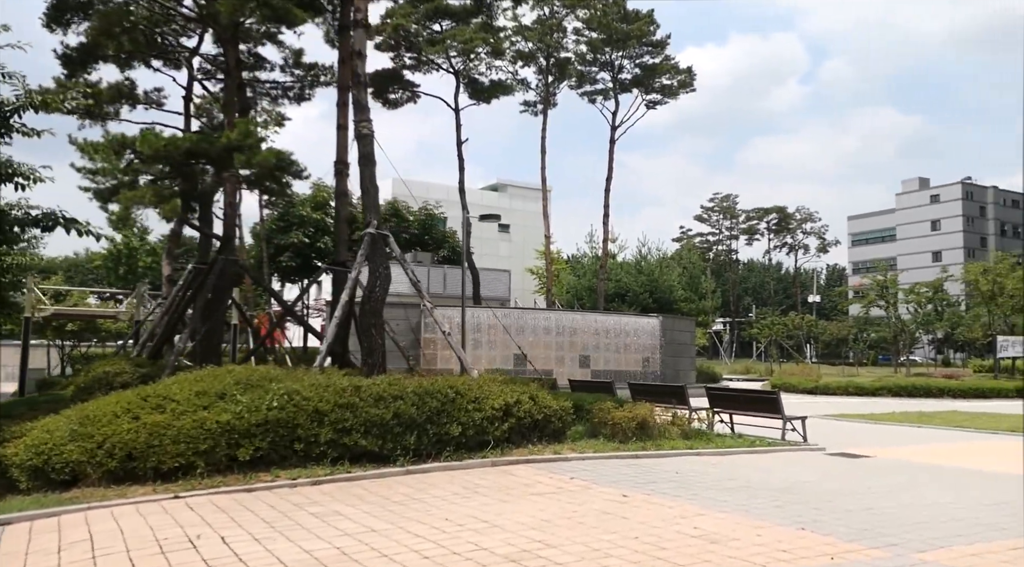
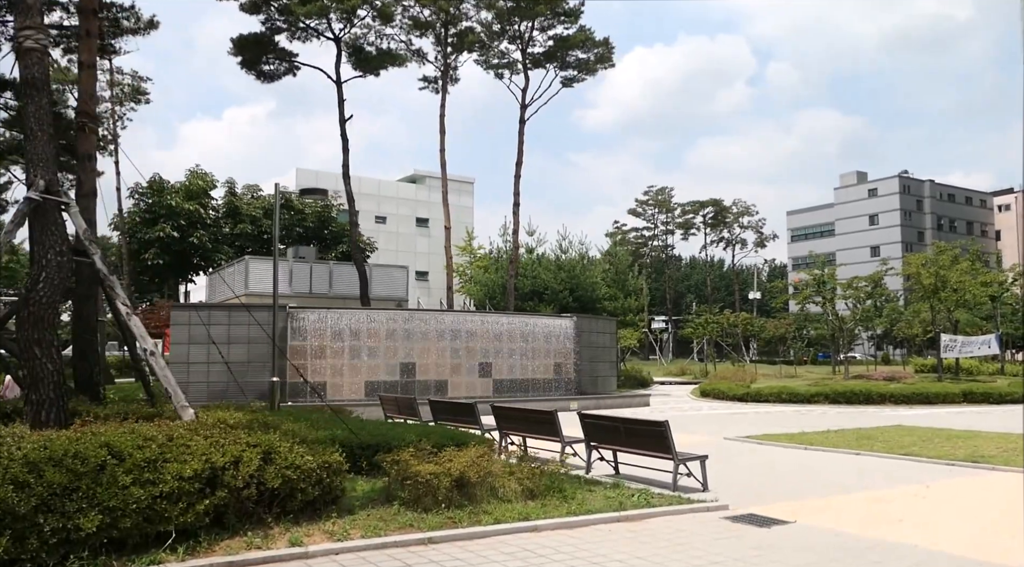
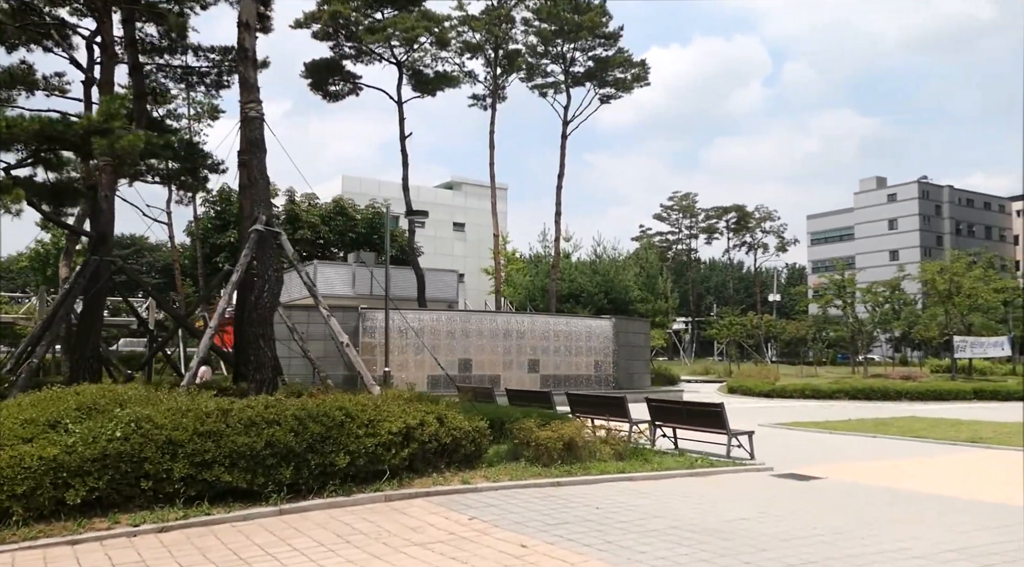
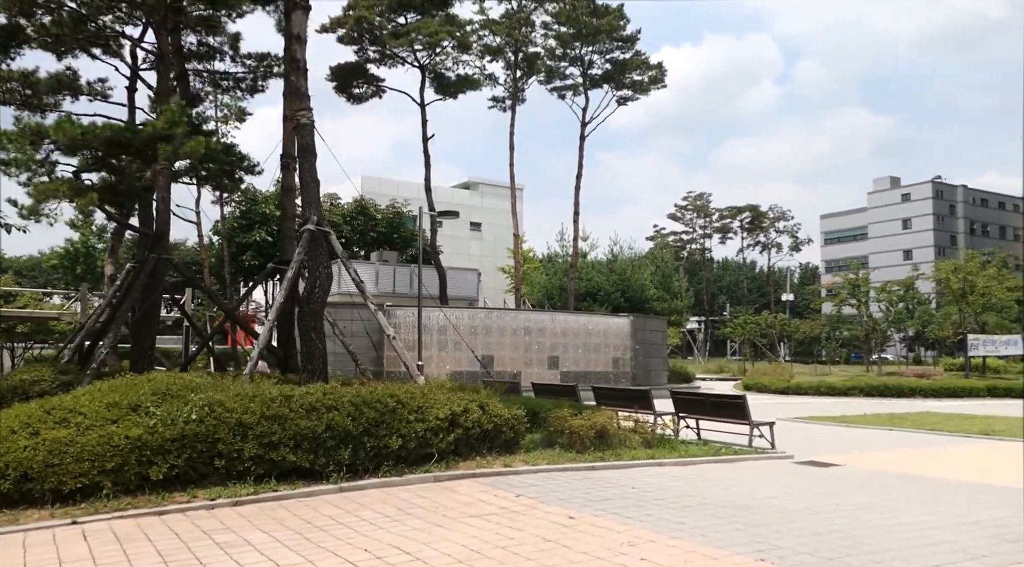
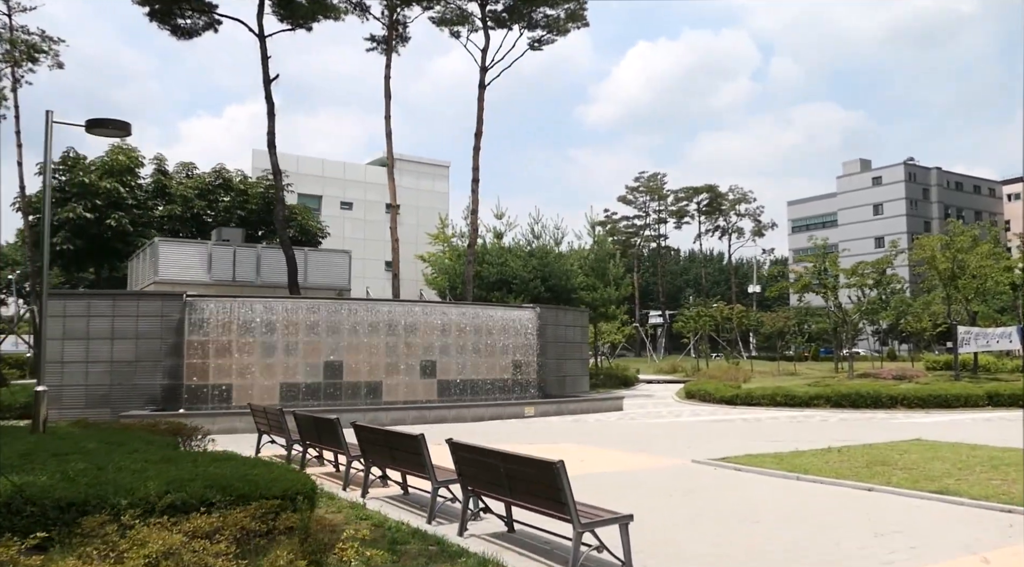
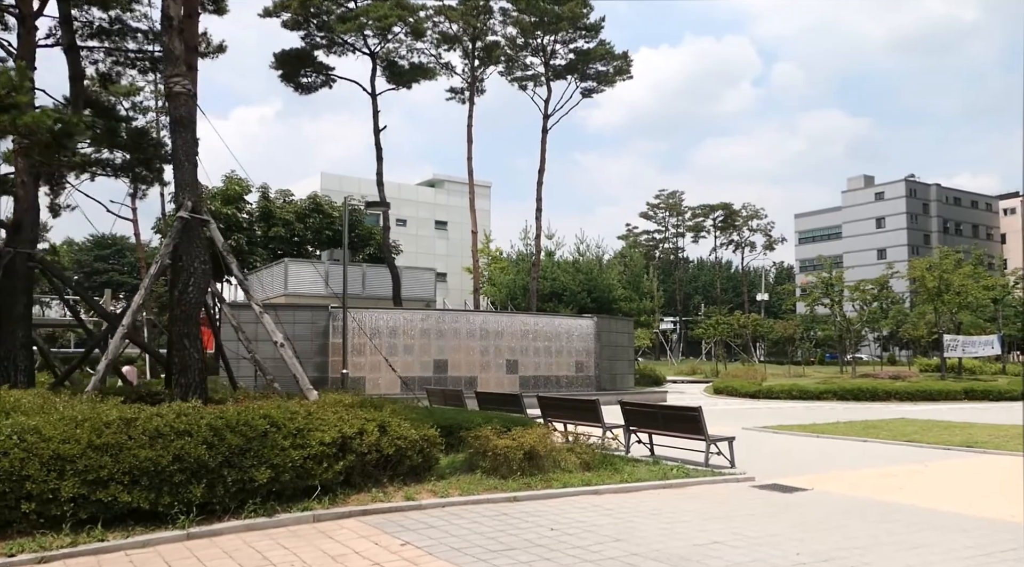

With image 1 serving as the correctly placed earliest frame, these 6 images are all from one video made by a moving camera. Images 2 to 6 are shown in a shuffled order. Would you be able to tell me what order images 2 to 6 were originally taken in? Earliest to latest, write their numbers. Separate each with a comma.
4, 3, 6, 2, 5
